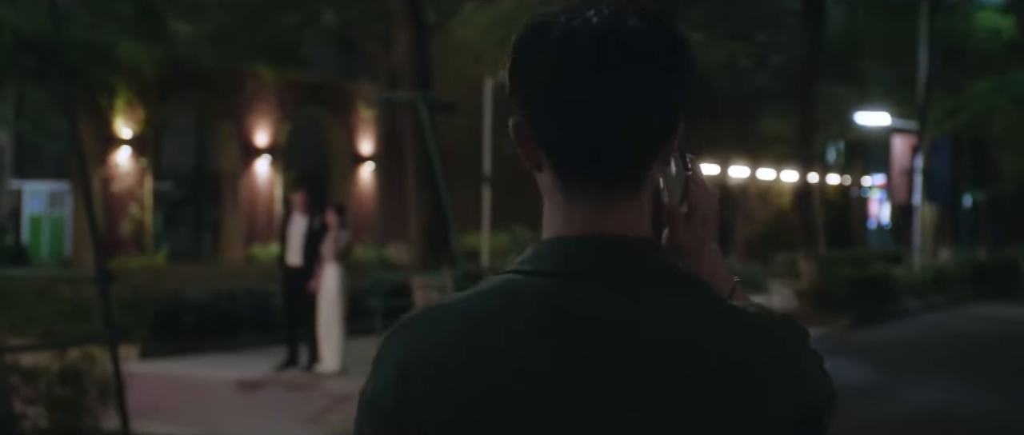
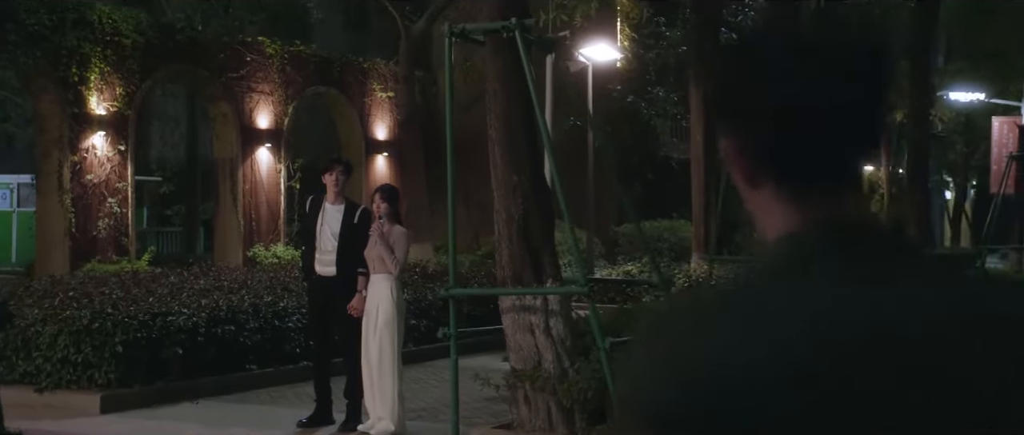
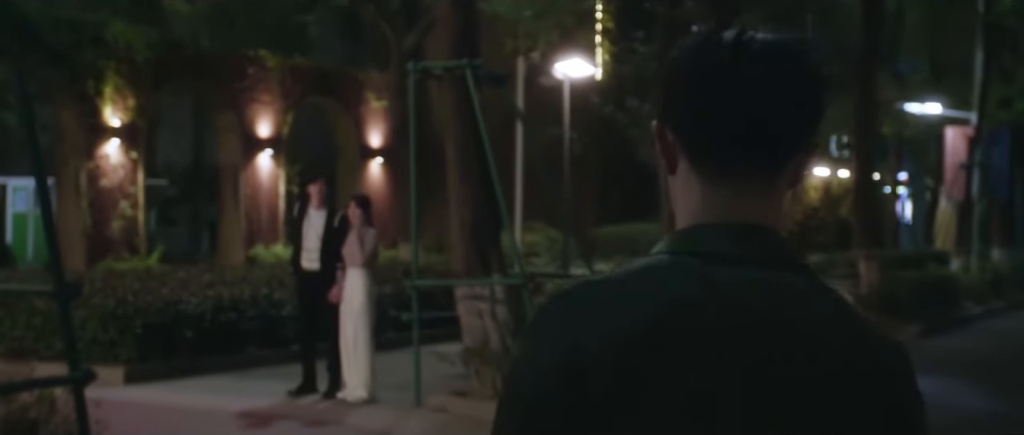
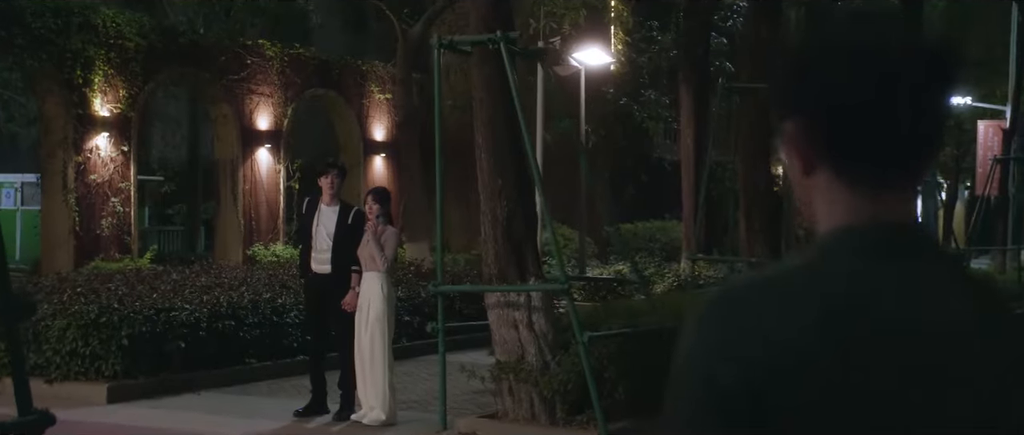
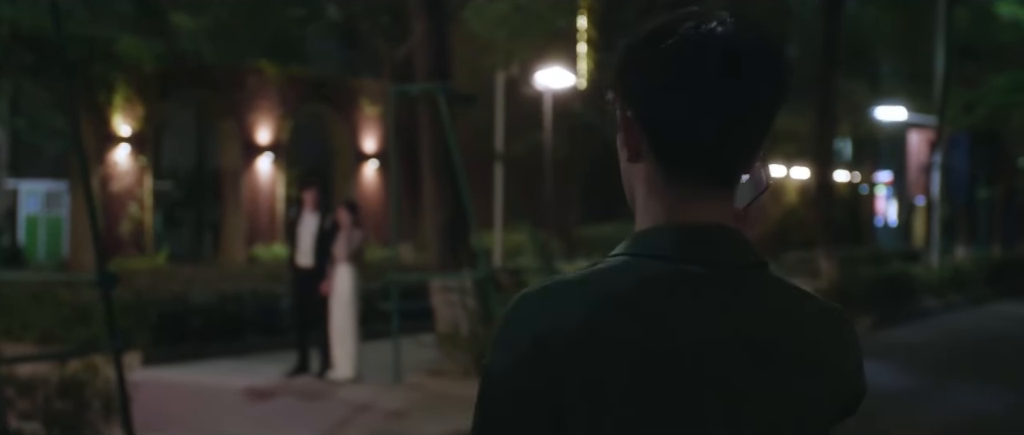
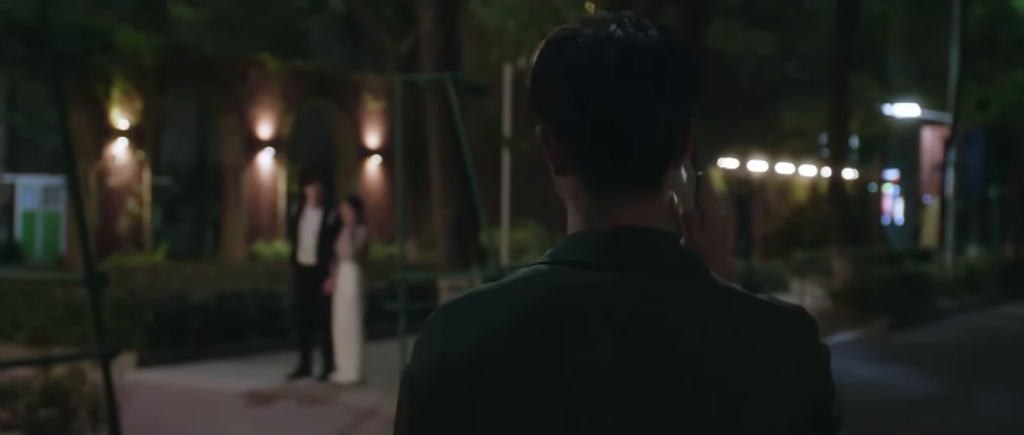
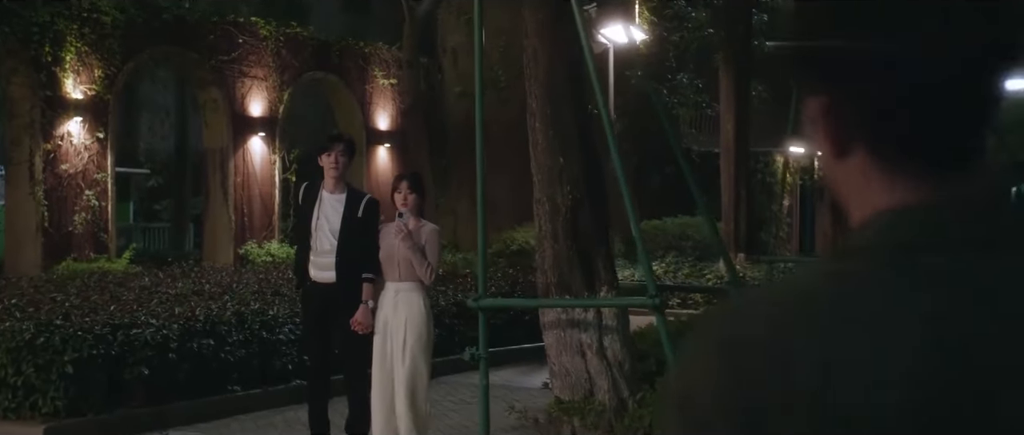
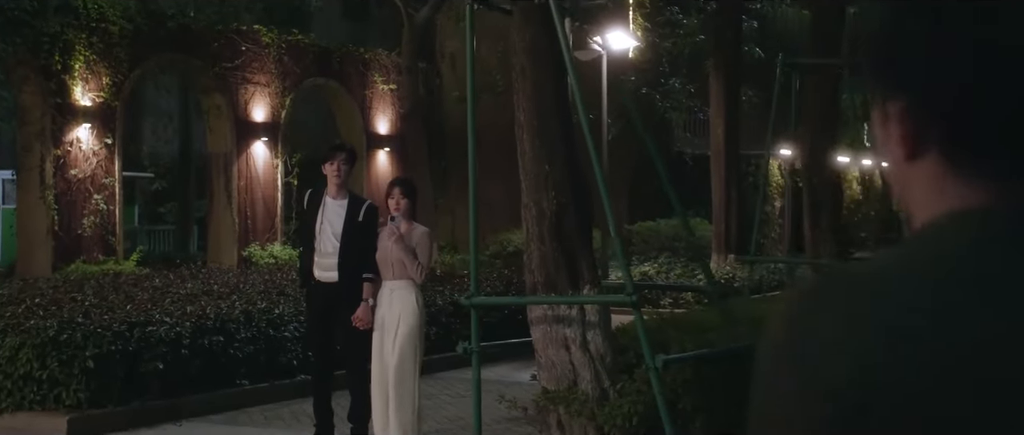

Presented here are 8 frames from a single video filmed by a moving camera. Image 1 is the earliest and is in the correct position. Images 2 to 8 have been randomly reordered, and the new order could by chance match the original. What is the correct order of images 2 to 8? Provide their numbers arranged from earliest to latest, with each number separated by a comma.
5, 6, 3, 4, 2, 8, 7
